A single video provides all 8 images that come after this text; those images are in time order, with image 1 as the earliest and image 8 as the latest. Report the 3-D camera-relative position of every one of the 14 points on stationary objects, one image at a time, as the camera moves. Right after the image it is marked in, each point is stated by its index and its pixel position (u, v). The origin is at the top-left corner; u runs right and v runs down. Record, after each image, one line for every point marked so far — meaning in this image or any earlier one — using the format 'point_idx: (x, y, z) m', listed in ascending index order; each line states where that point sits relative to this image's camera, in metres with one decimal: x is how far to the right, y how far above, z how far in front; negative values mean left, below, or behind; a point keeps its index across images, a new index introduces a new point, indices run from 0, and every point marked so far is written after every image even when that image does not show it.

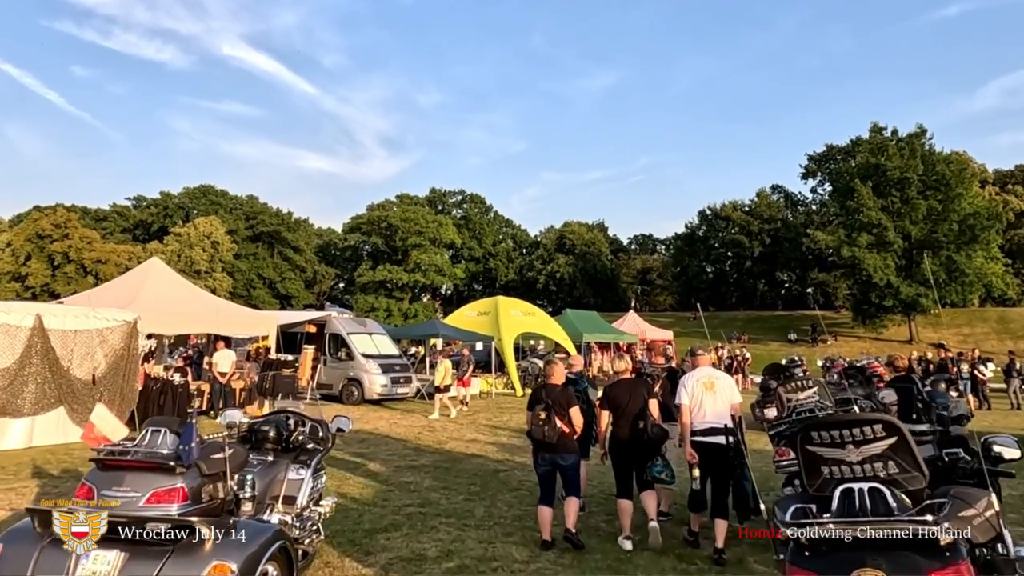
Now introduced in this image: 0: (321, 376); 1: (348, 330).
0: (-4.7, -2.1, +18.2) m
1: (-4.1, -1.0, +18.3) m
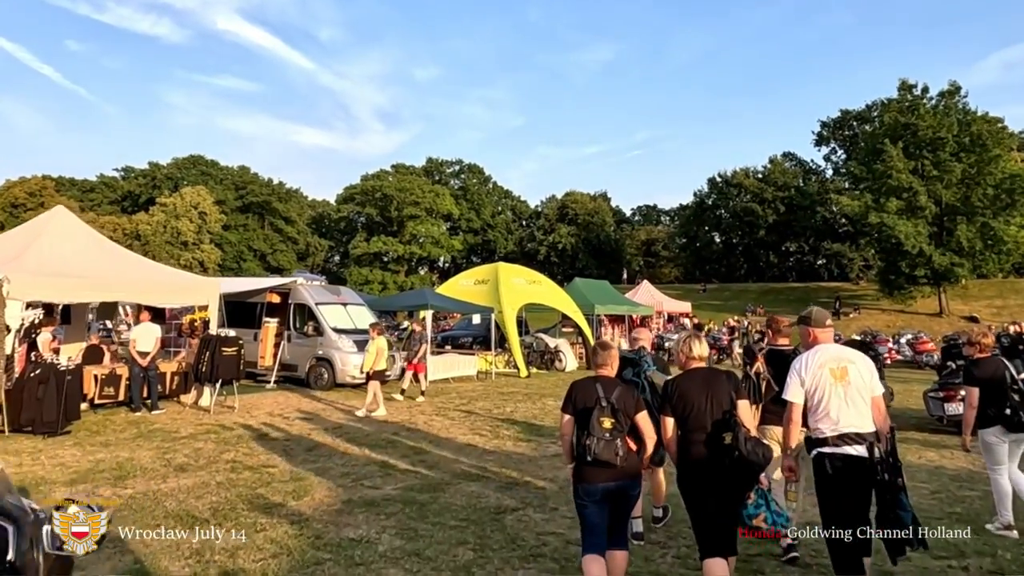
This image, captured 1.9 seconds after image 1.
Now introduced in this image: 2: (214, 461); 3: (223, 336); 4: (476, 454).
0: (-4.6, -1.4, +15.1) m
1: (-4.0, -0.2, +15.2) m
2: (-3.1, -1.8, +7.5) m
3: (-4.5, -0.7, +11.4) m
4: (-0.4, -1.8, +8.1) m
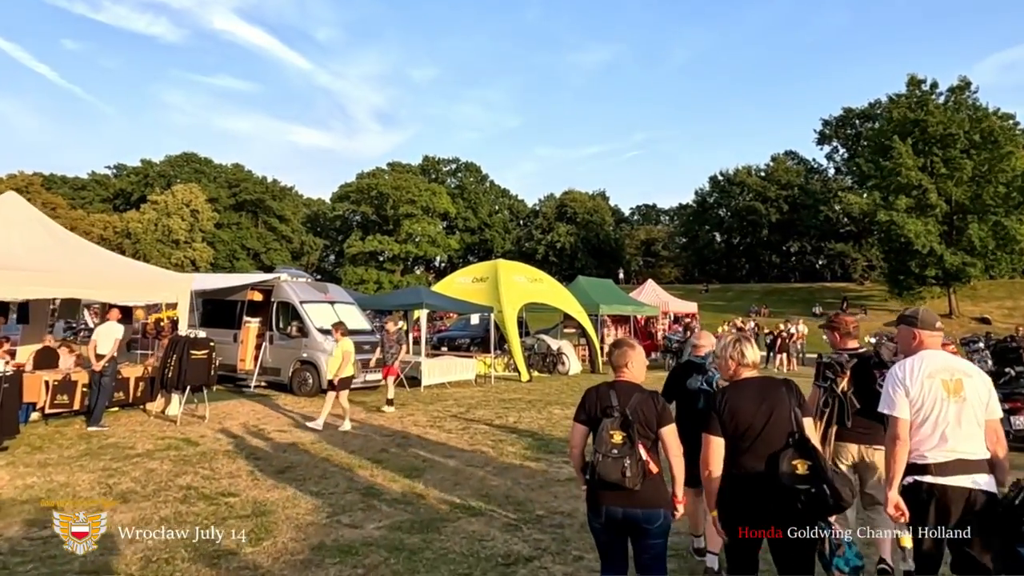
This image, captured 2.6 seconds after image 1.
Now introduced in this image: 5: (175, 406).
0: (-4.6, -1.3, +13.9) m
1: (-4.0, -0.2, +14.0) m
2: (-3.0, -1.7, +6.3) m
3: (-4.4, -0.7, +10.2) m
4: (-0.3, -1.8, +6.9) m
5: (-4.7, -1.6, +10.2) m
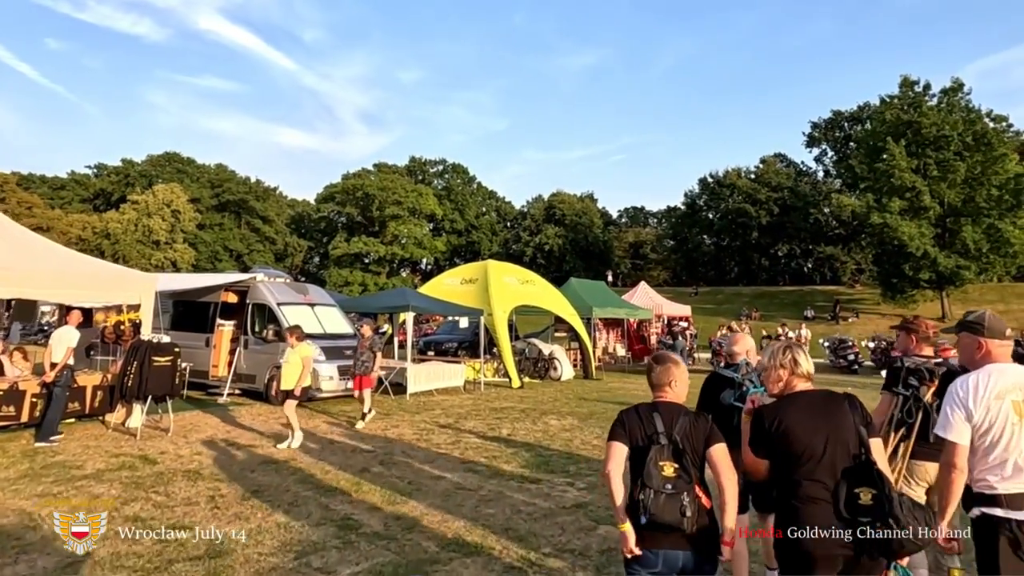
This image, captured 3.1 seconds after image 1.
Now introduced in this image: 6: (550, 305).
0: (-4.7, -1.3, +13.0) m
1: (-4.1, -0.2, +13.1) m
2: (-3.0, -1.7, +5.4) m
3: (-4.5, -0.7, +9.3) m
4: (-0.3, -1.8, +6.1) m
5: (-4.7, -1.6, +9.3) m
6: (+1.0, -0.5, +19.6) m
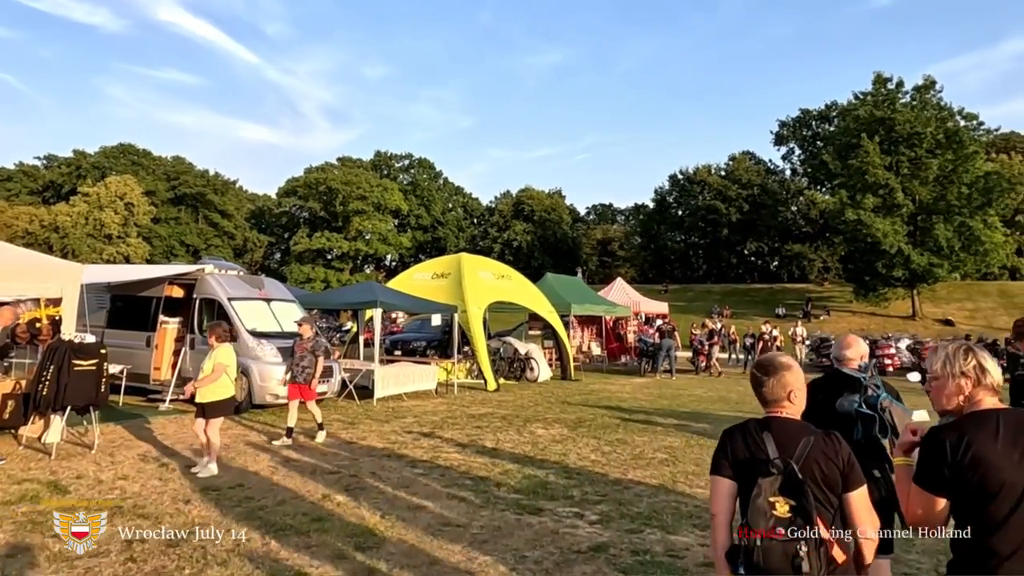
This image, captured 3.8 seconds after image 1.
0: (-5.1, -1.2, +11.5) m
1: (-4.4, -0.1, +11.7) m
2: (-2.9, -1.6, +4.1) m
3: (-4.6, -0.6, +7.9) m
4: (-0.3, -1.7, +4.8) m
5: (-4.9, -1.5, +7.9) m
6: (+0.4, -0.3, +18.4) m
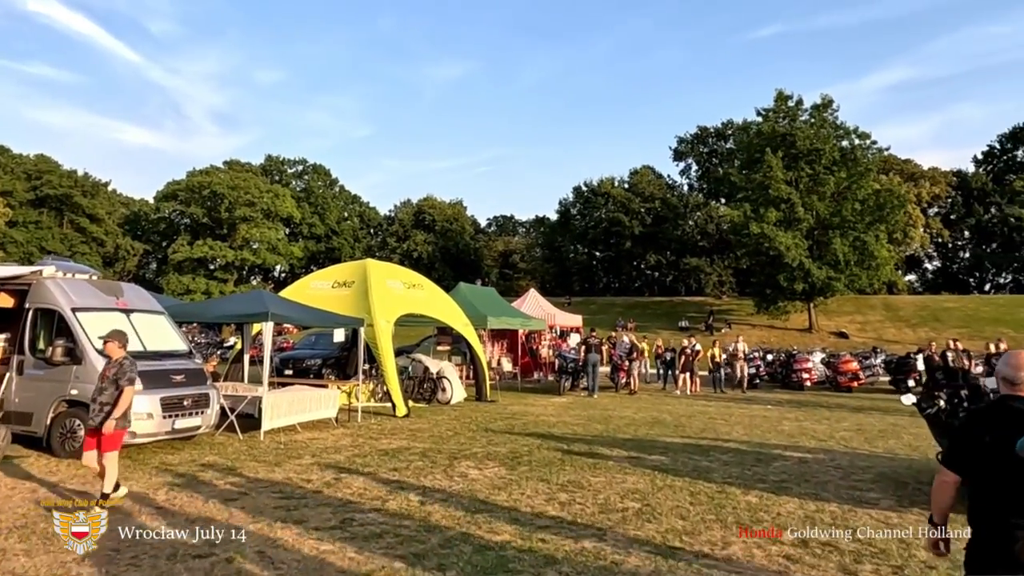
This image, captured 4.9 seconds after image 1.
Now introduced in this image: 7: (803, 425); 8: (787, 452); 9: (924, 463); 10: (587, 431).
0: (-6.0, -1.3, +8.9) m
1: (-5.4, -0.2, +9.2) m
2: (-2.9, -1.6, +1.9) m
3: (-5.1, -0.6, +5.4) m
4: (-0.4, -1.7, +3.0) m
5: (-5.3, -1.6, +5.3) m
6: (-1.6, -0.6, +16.5) m
7: (+5.1, -2.5, +13.1) m
8: (+3.7, -2.2, +9.8) m
9: (+5.1, -2.2, +9.2) m
10: (+1.2, -2.4, +12.3) m
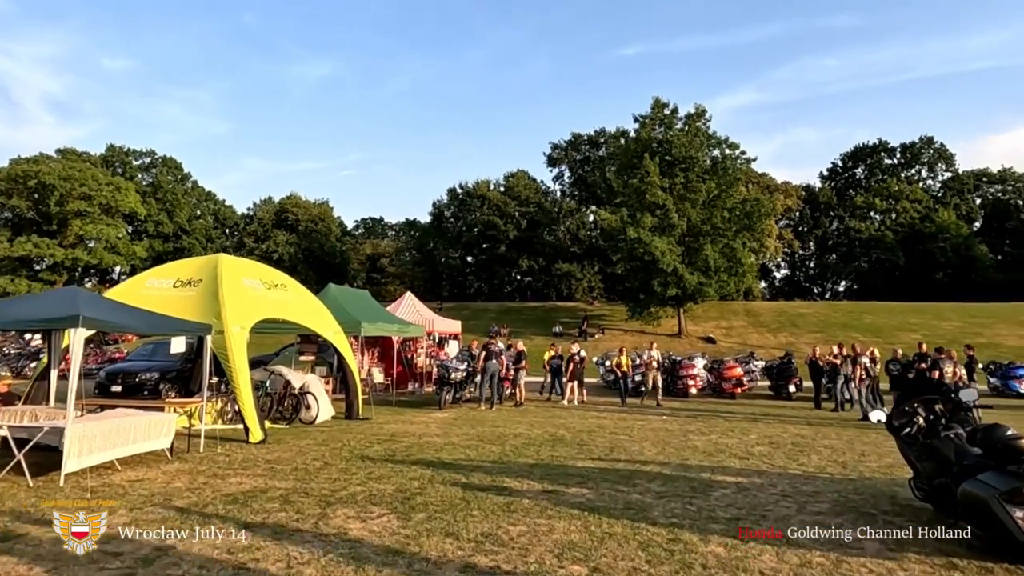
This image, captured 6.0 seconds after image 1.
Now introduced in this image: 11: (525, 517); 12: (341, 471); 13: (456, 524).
0: (-7.0, -1.2, +5.9) m
1: (-6.4, -0.1, +6.3) m
2: (-2.6, -1.5, -0.4) m
3: (-5.4, -0.5, +2.7) m
4: (-0.4, -1.6, +1.1) m
5: (-5.7, -1.4, +2.6) m
6: (-4.0, -0.6, +14.2) m
7: (+3.2, -2.5, +12.1) m
8: (+2.4, -2.2, +8.6) m
9: (+4.0, -2.2, +8.2) m
10: (-0.4, -2.4, +10.5) m
11: (+0.1, -2.0, +6.5) m
12: (-2.0, -2.2, +9.0) m
13: (-0.5, -2.0, +6.3) m
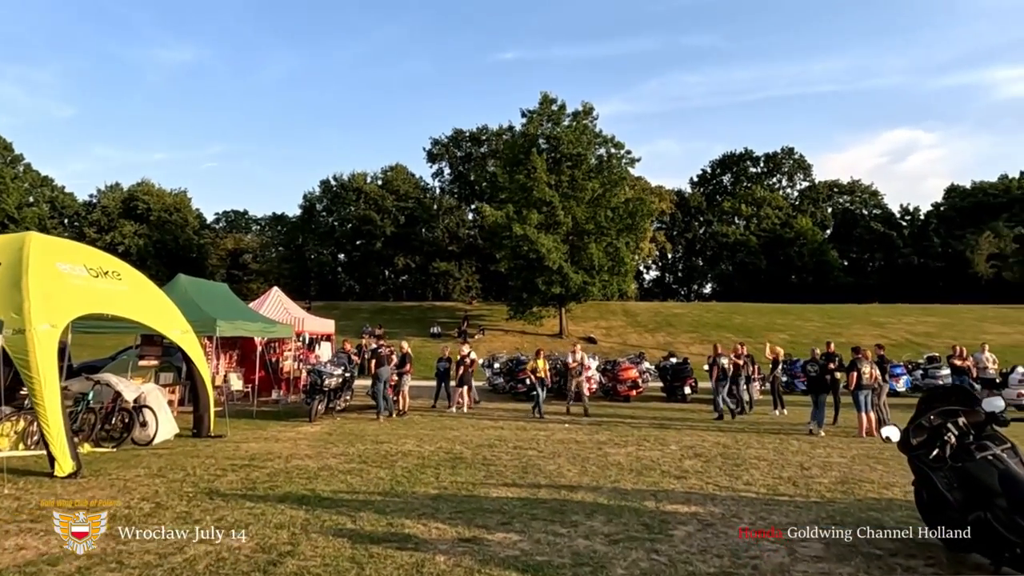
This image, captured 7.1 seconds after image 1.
0: (-7.3, -1.0, +2.8) m
1: (-6.8, +0.1, +3.3) m
2: (-1.9, -1.3, -2.7) m
3: (-5.2, -0.3, -0.1) m
4: (0.0, -1.5, -0.8) m
5: (-5.4, -1.2, -0.3) m
6: (-5.8, -0.4, +11.5) m
7: (+1.7, -2.4, +10.6) m
8: (+1.5, -2.1, +7.0) m
9: (+3.1, -2.1, +6.9) m
10: (-1.6, -2.2, +8.5) m
11: (-0.4, -1.9, +4.6) m
12: (-2.9, -2.0, +6.7) m
13: (-0.9, -1.8, +4.2) m
